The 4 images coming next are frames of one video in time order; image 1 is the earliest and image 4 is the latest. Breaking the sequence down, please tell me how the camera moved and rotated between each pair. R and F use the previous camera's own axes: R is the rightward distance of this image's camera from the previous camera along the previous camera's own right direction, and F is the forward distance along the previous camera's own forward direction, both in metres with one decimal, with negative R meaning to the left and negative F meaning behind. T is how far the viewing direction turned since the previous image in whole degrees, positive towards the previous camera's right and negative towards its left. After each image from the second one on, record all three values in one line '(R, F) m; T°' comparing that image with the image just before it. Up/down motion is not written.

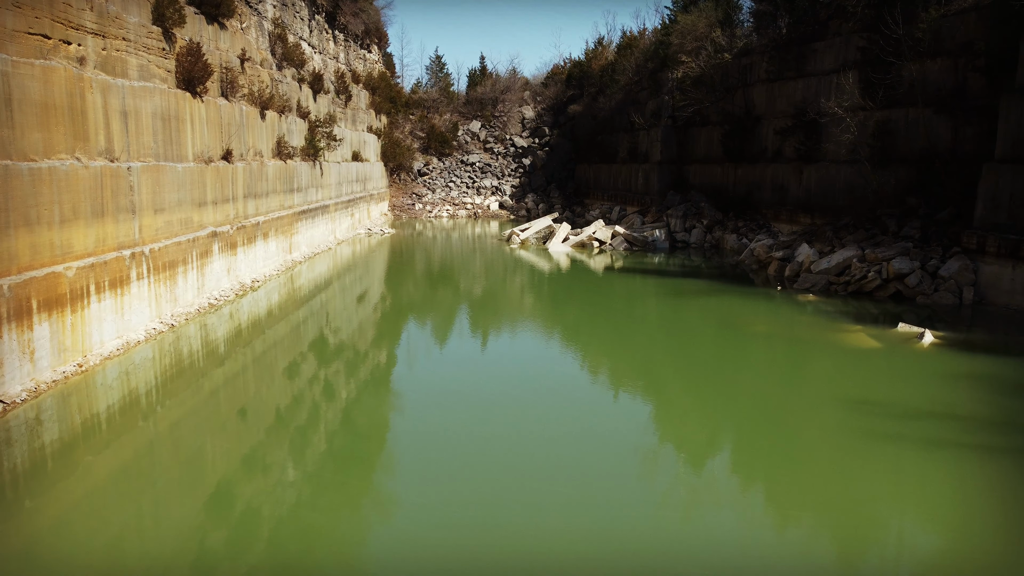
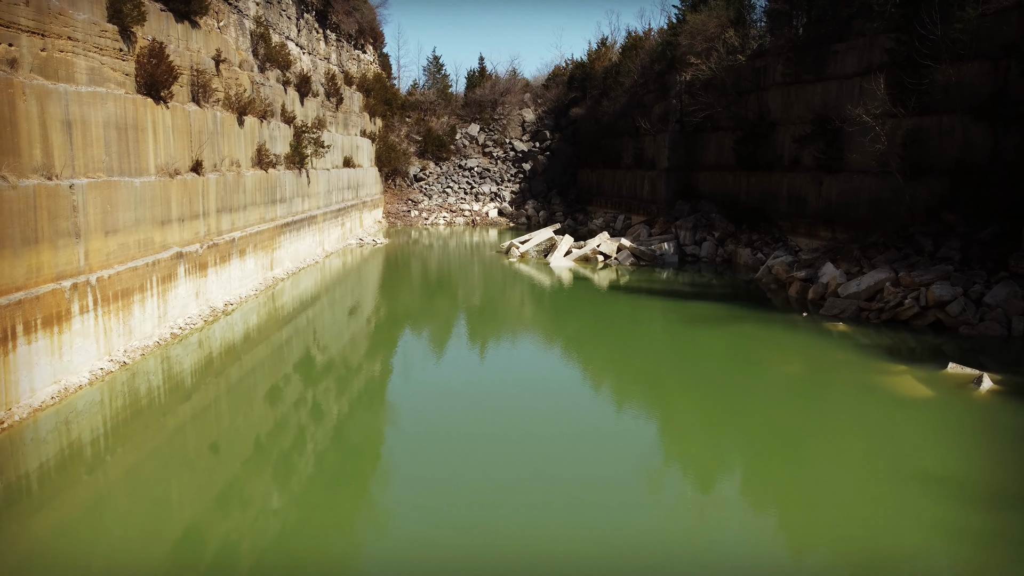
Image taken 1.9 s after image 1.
(0.0, +1.2) m; 0°
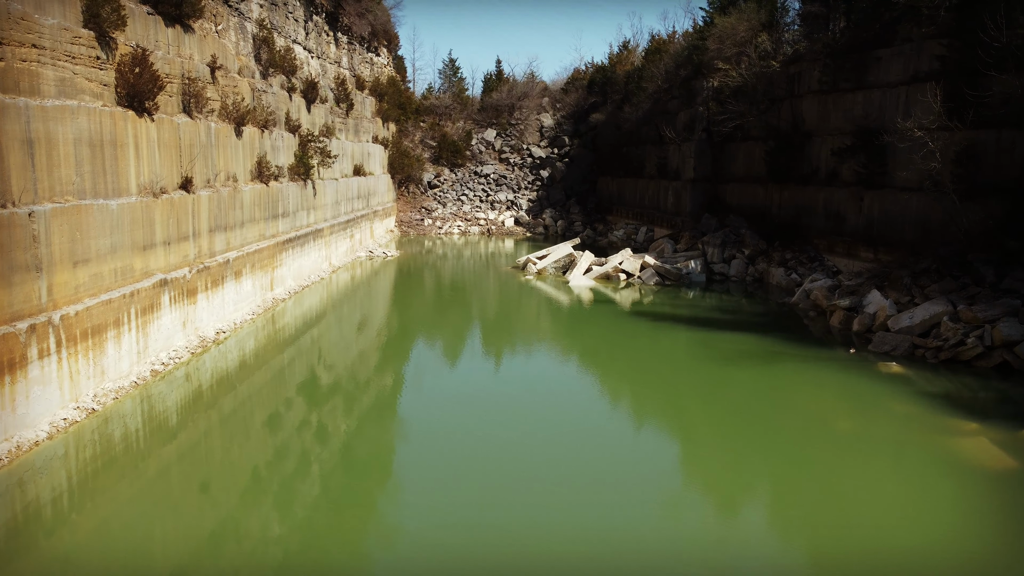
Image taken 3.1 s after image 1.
(0.0, +1.0) m; -1°
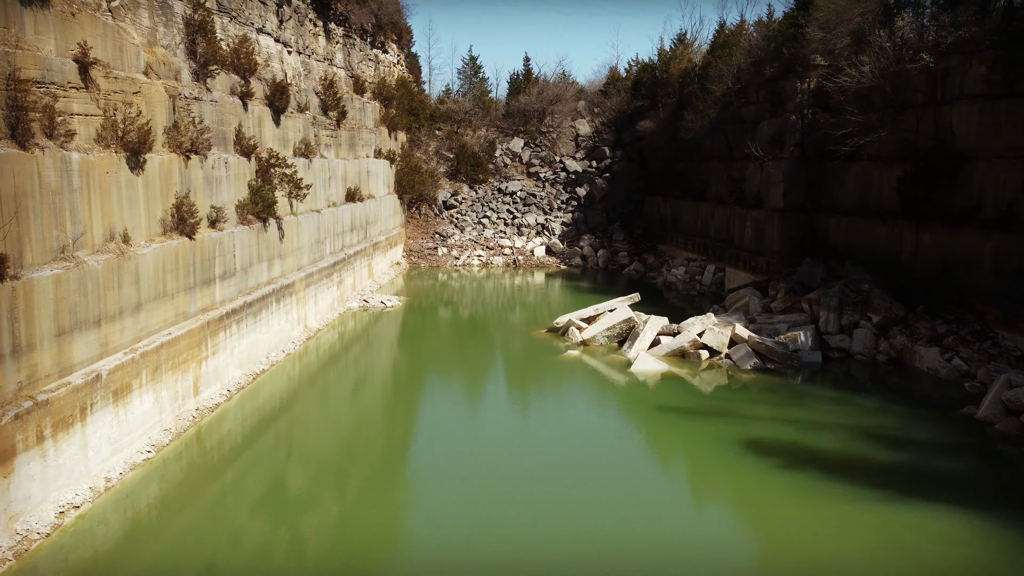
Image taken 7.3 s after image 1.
(-0.3, +4.7) m; -2°
